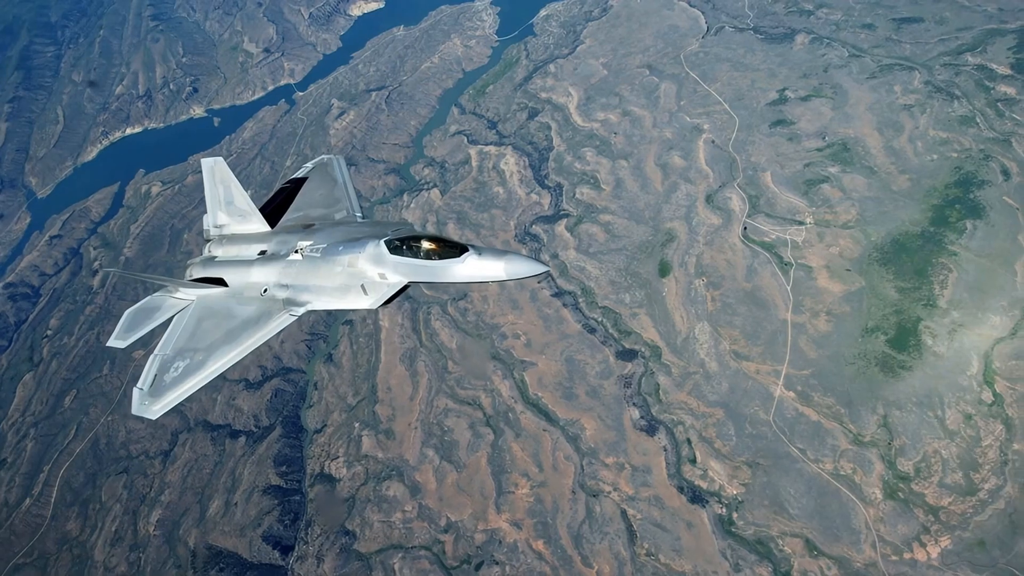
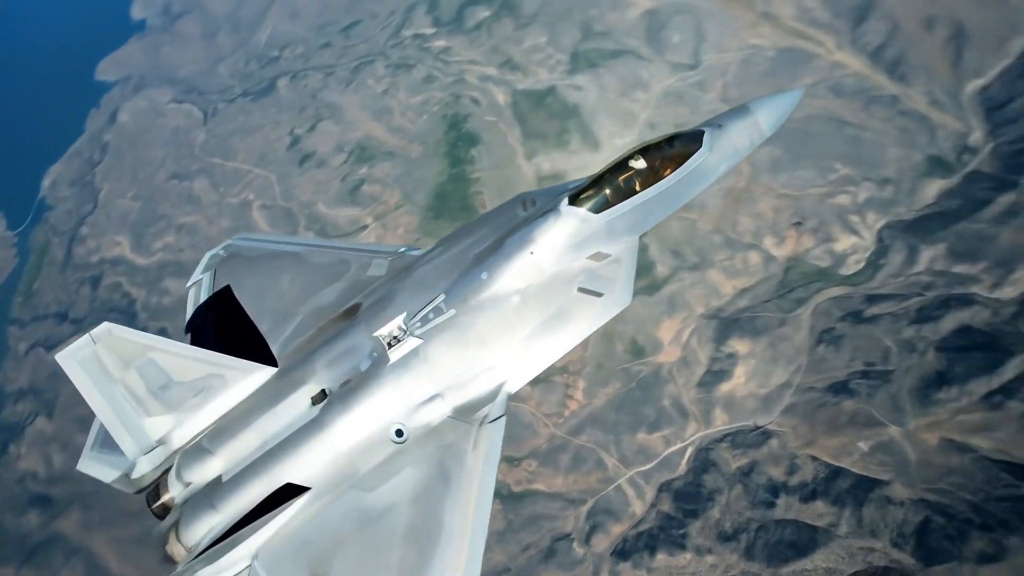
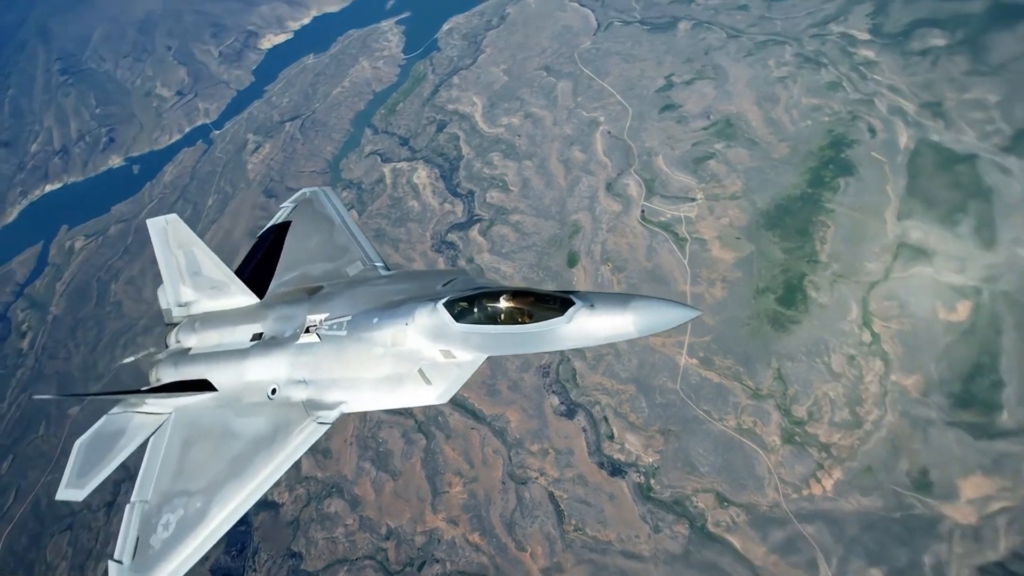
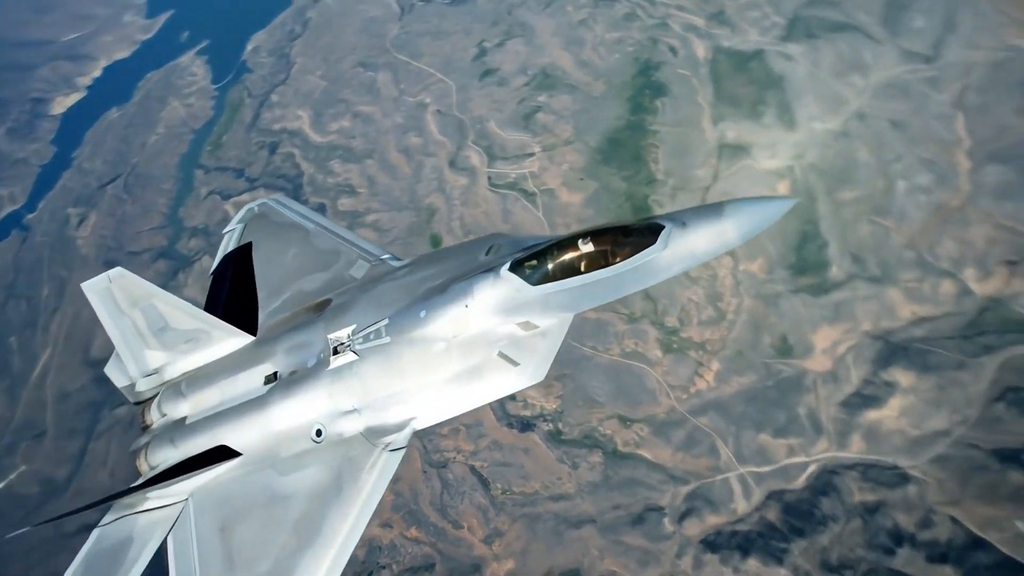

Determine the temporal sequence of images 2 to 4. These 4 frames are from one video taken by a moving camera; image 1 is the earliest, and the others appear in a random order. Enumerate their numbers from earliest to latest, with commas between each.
3, 4, 2
